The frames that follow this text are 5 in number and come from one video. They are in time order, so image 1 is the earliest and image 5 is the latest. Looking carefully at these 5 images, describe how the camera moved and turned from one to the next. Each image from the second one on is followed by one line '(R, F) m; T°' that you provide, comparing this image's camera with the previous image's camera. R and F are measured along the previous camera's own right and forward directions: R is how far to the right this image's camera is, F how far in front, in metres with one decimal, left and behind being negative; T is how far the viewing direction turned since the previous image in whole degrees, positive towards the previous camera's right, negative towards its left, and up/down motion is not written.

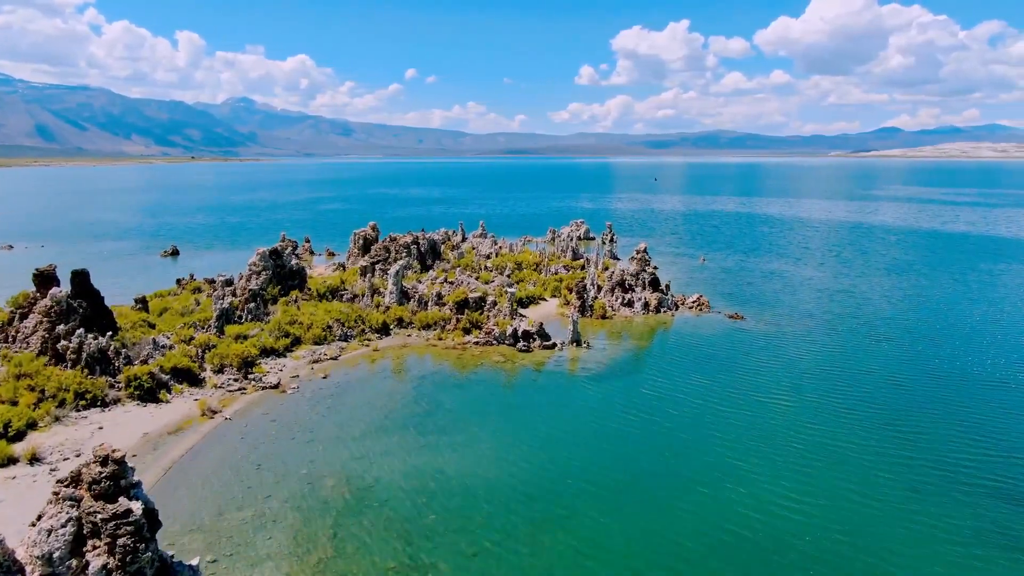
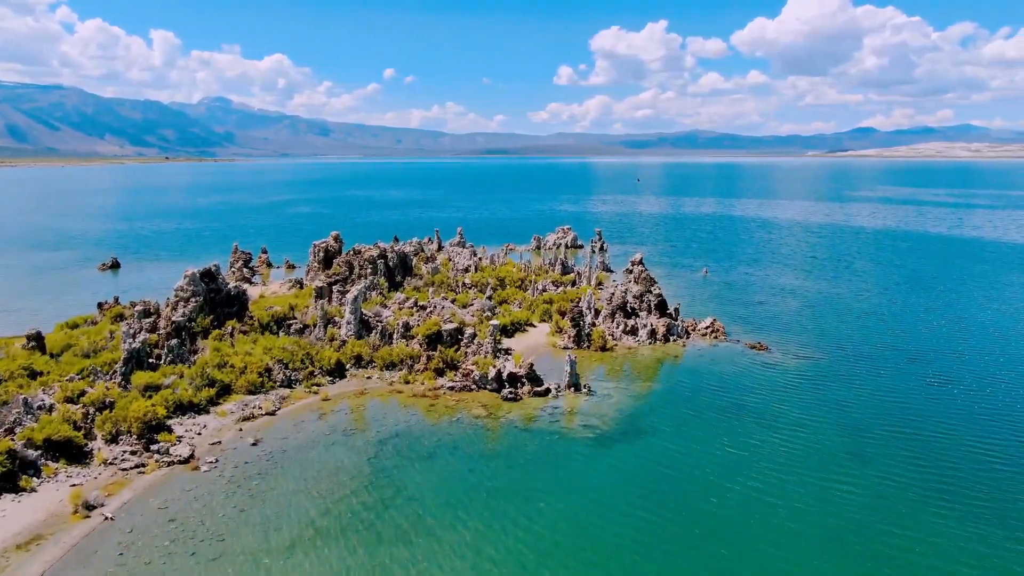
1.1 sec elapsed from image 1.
(-0.2, +9.8) m; +1°
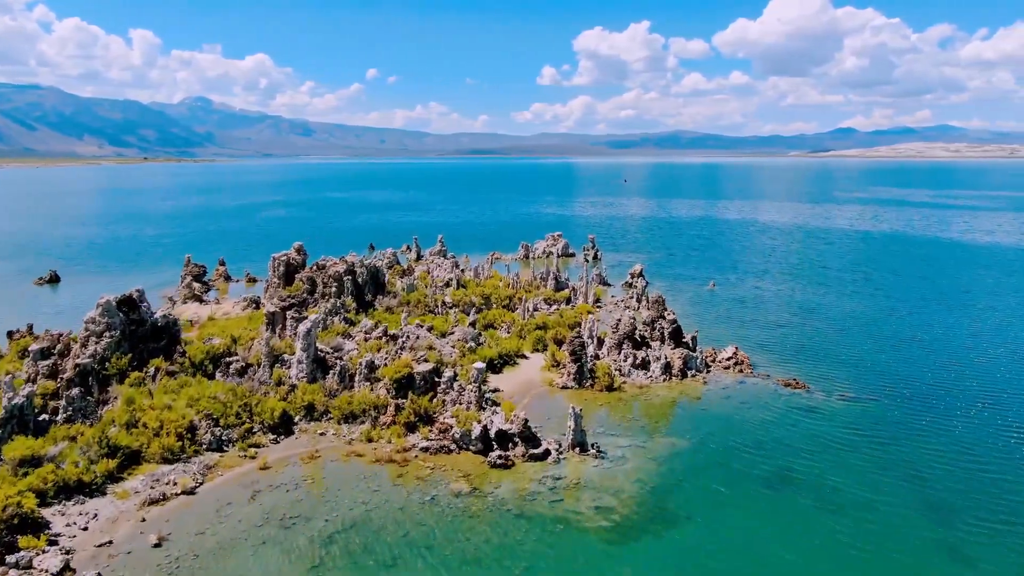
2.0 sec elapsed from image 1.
(-0.2, +8.7) m; +1°
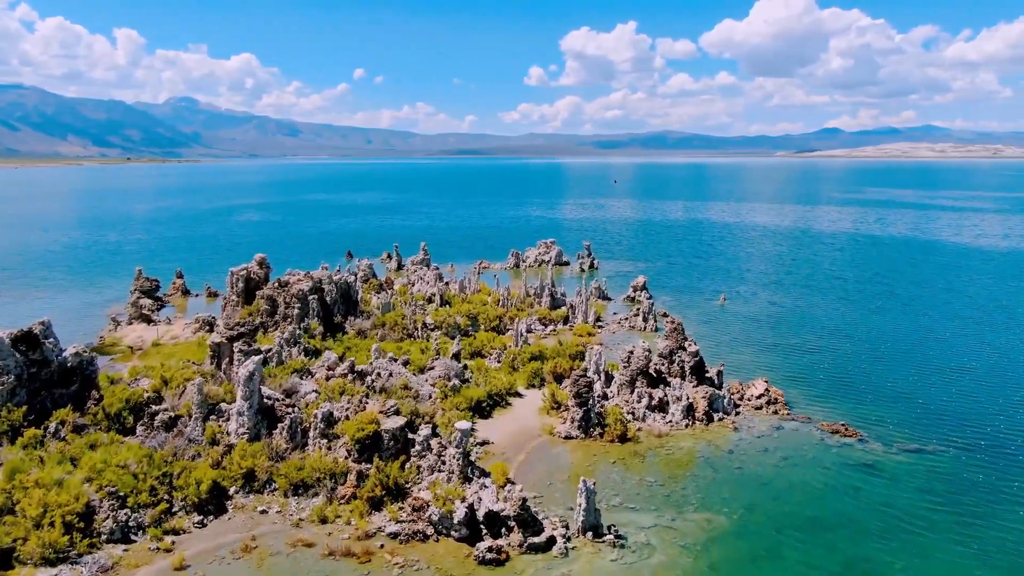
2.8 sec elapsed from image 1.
(-0.2, +7.6) m; +1°
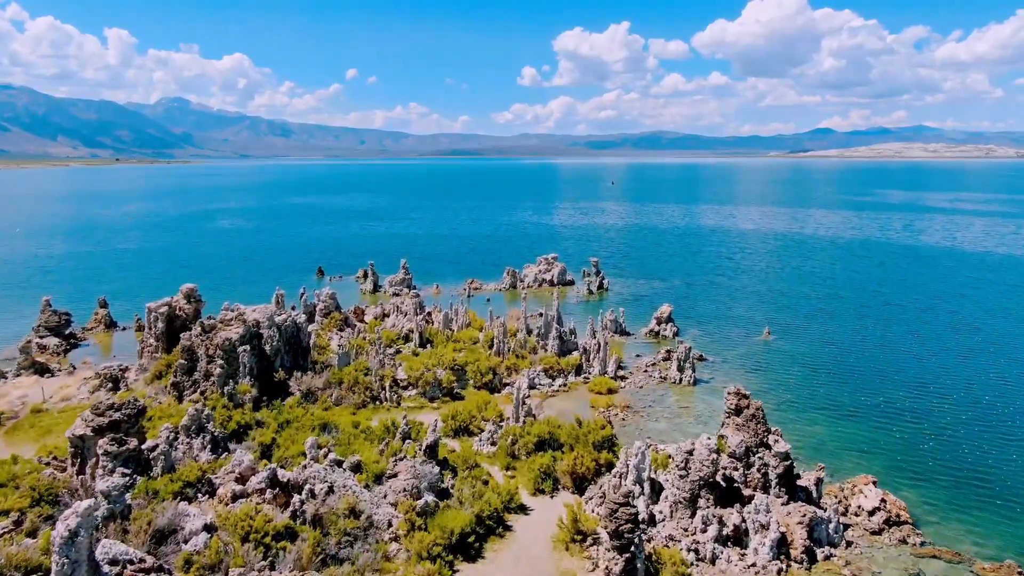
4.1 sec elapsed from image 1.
(-0.2, +12.9) m; 0°
